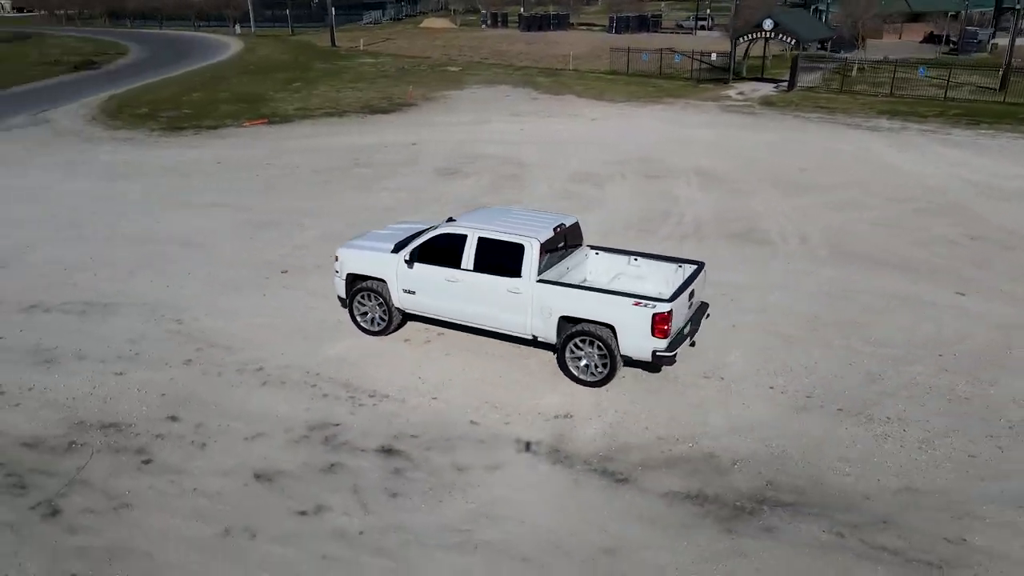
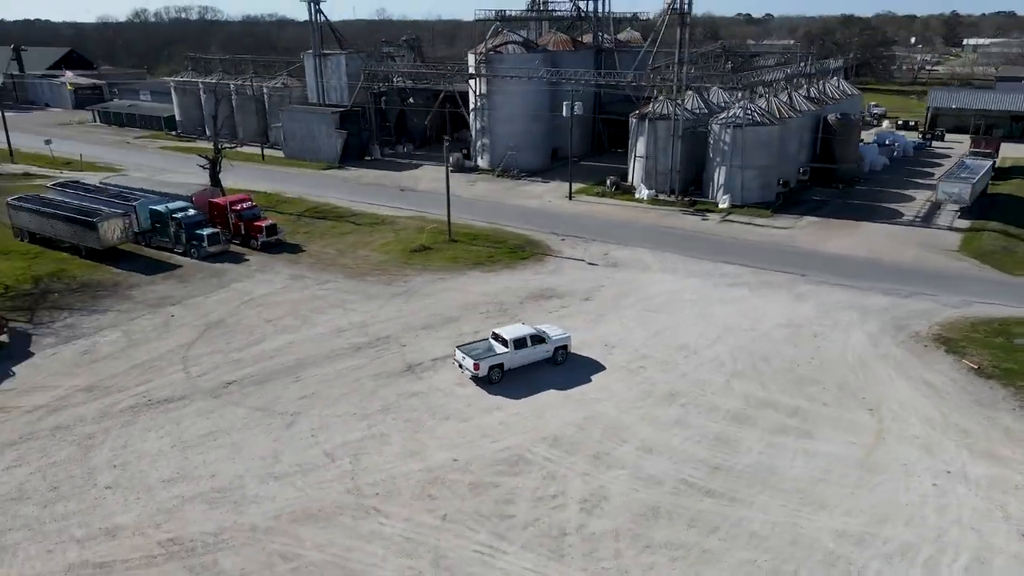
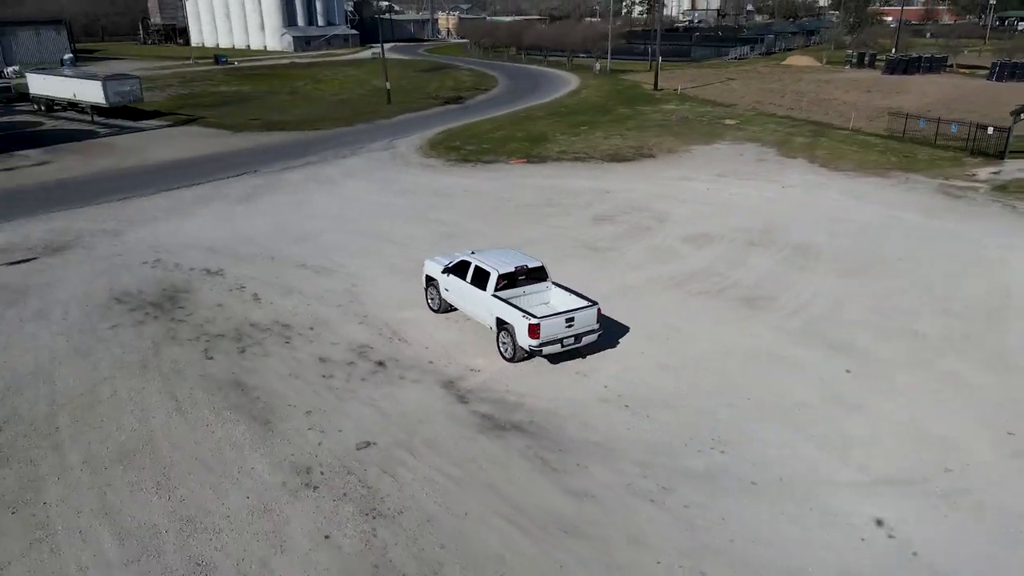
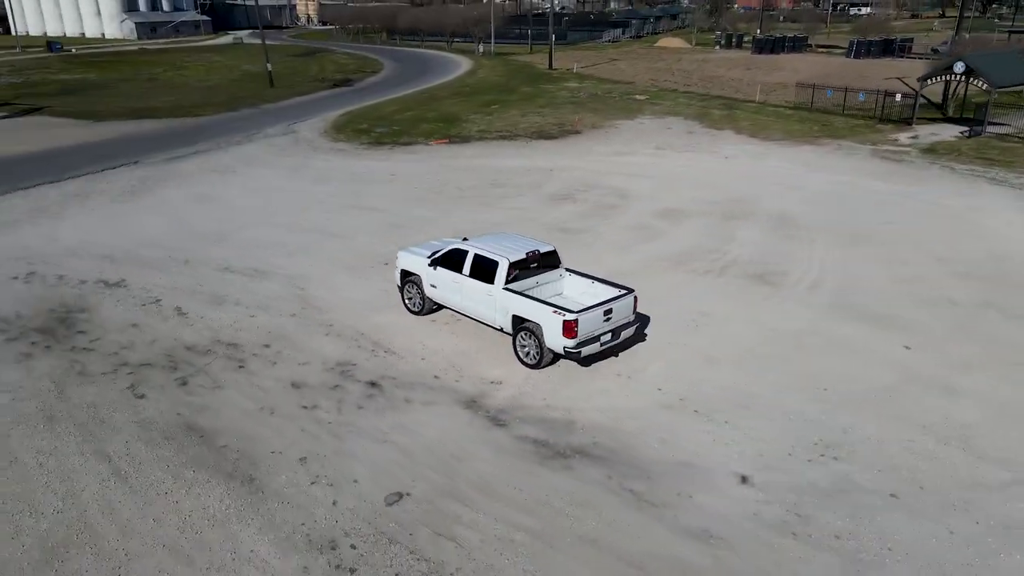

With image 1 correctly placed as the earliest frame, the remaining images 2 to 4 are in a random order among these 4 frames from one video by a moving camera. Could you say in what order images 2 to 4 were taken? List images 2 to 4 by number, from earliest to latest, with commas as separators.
4, 3, 2
